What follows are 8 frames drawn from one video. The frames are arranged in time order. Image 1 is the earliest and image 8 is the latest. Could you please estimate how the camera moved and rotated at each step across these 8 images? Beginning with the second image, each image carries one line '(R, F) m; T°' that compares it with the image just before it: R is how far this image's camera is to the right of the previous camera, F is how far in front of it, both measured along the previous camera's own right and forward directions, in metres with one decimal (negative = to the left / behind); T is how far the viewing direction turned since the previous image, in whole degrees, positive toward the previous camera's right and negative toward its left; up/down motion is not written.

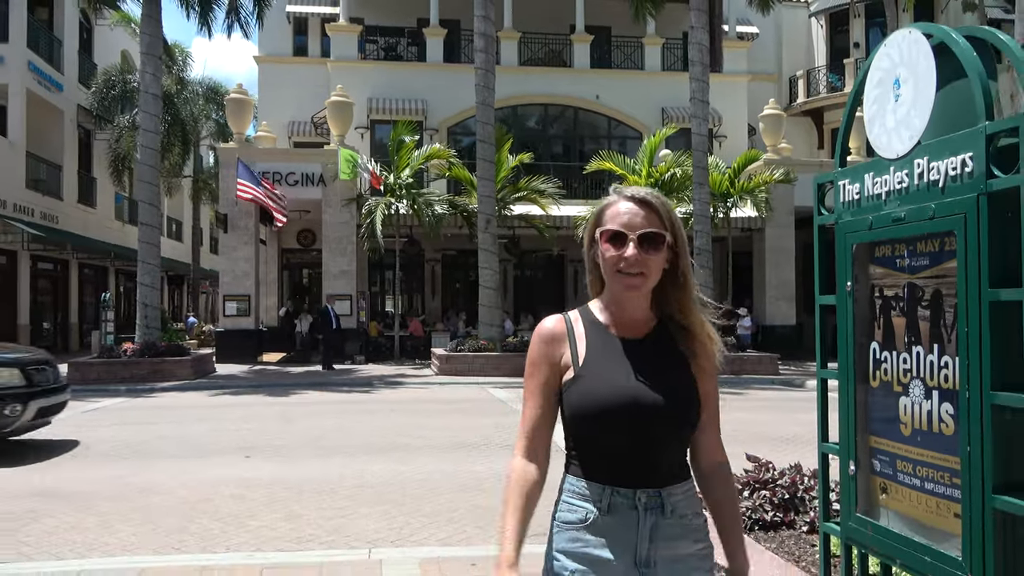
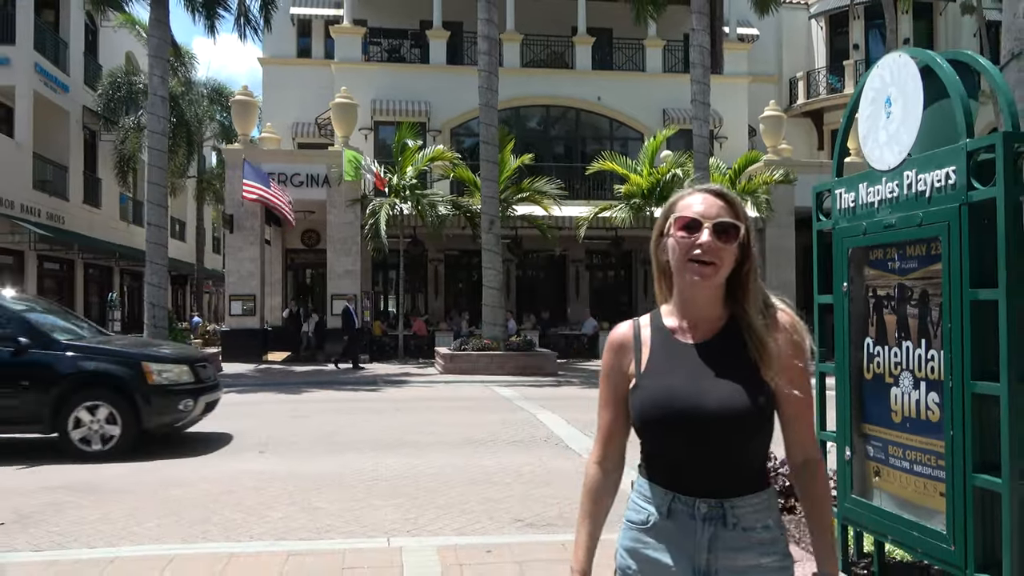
(-0.1, -0.2) m; 0°
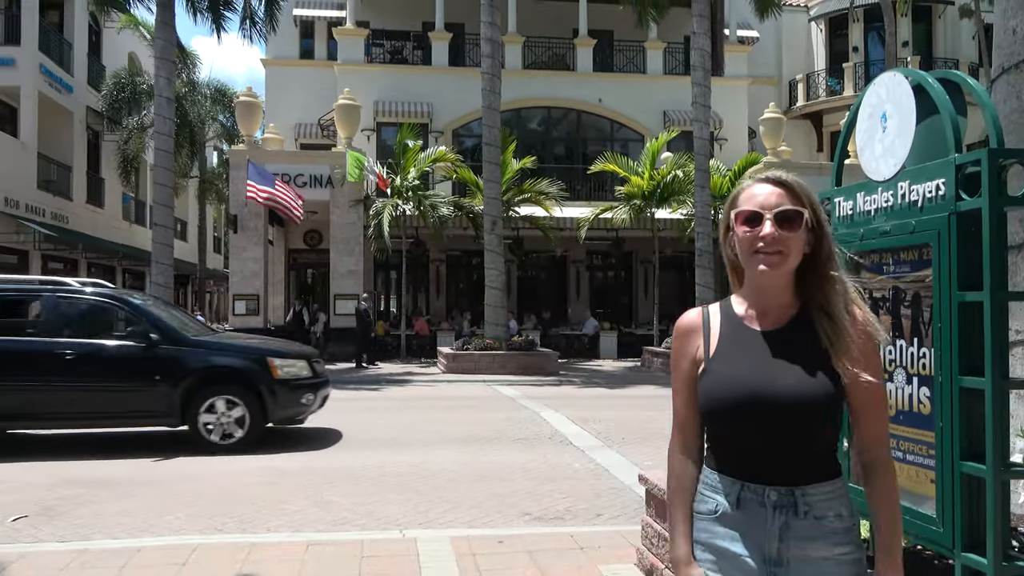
(-0.1, -0.2) m; 0°
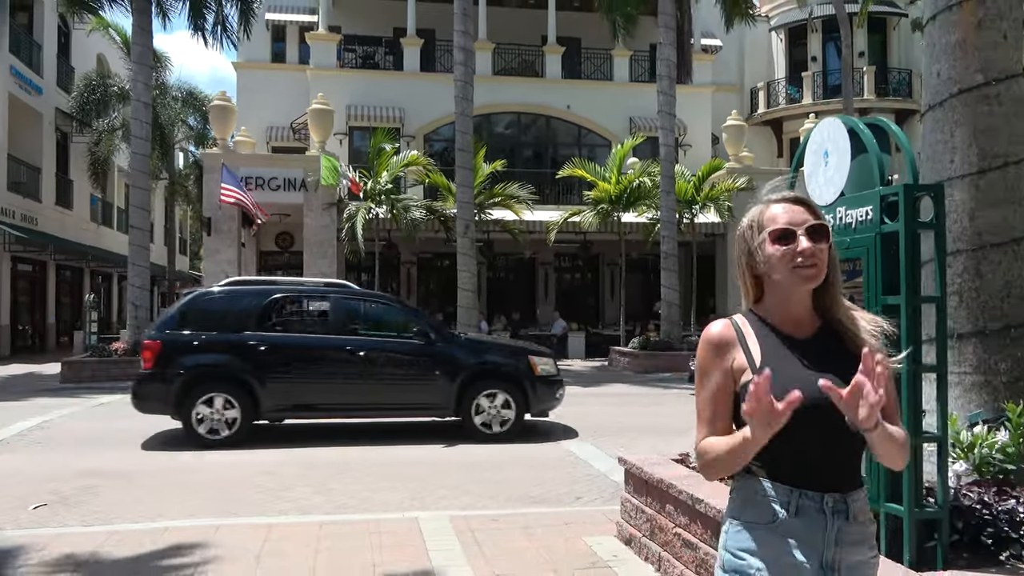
(-0.2, -0.5) m; +2°
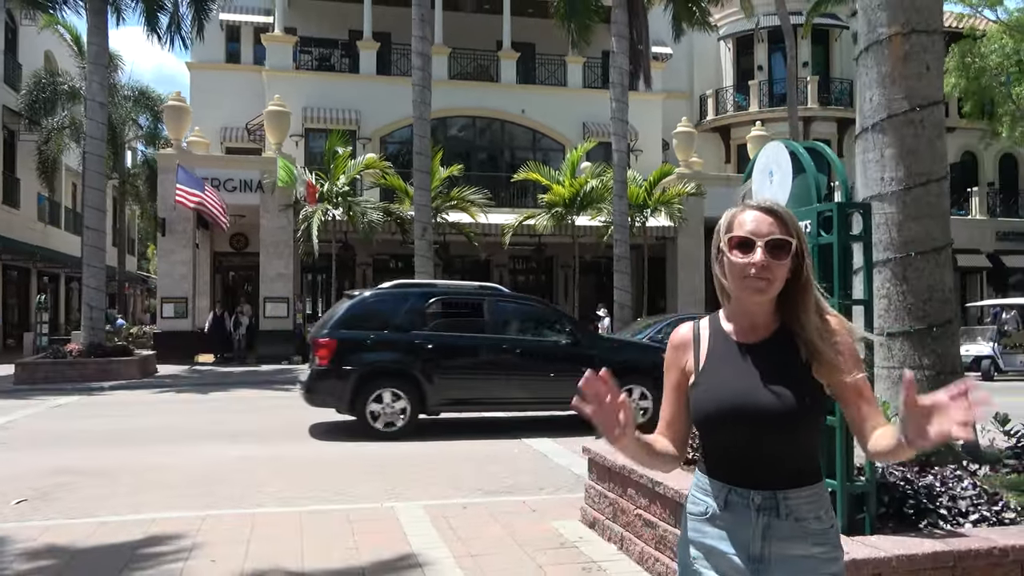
(-0.1, -0.4) m; +3°
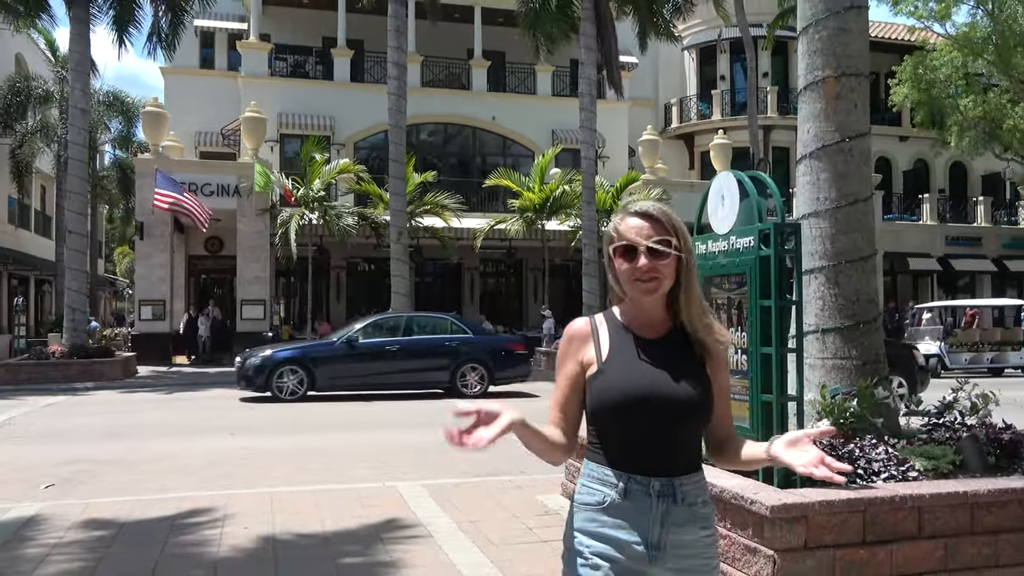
(-0.2, -0.7) m; +2°
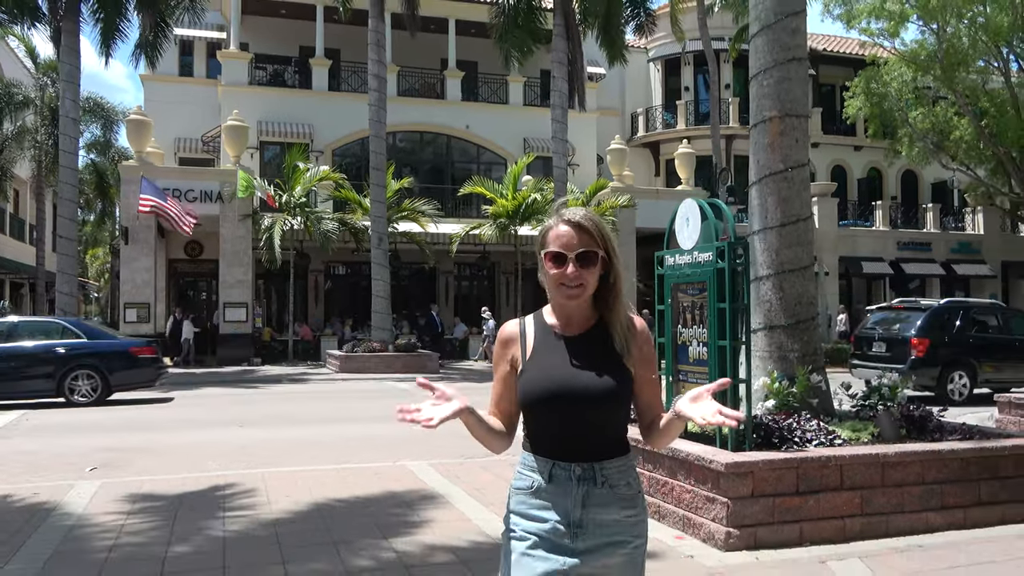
(-0.3, -1.0) m; +2°
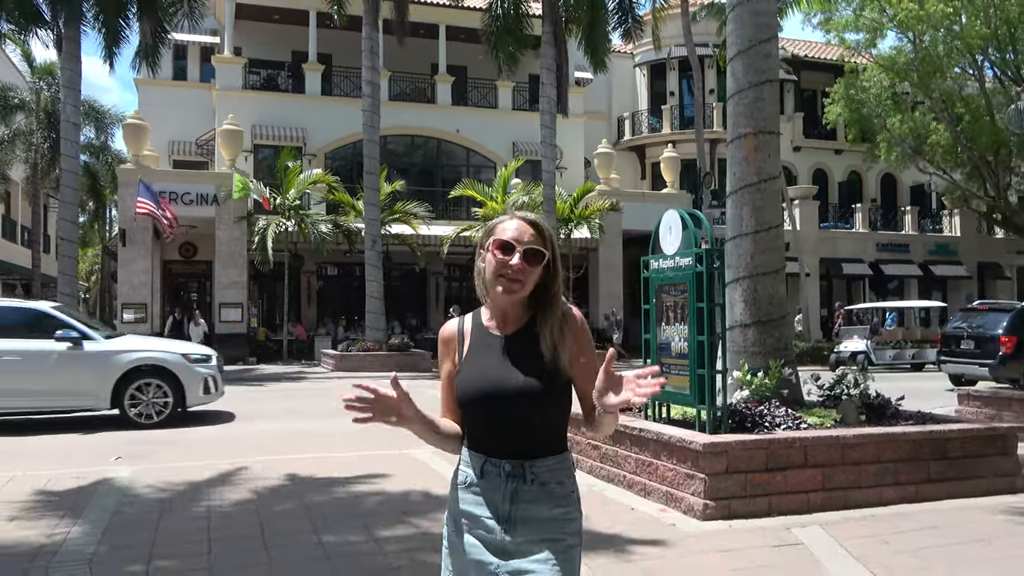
(-0.1, -0.6) m; +1°
